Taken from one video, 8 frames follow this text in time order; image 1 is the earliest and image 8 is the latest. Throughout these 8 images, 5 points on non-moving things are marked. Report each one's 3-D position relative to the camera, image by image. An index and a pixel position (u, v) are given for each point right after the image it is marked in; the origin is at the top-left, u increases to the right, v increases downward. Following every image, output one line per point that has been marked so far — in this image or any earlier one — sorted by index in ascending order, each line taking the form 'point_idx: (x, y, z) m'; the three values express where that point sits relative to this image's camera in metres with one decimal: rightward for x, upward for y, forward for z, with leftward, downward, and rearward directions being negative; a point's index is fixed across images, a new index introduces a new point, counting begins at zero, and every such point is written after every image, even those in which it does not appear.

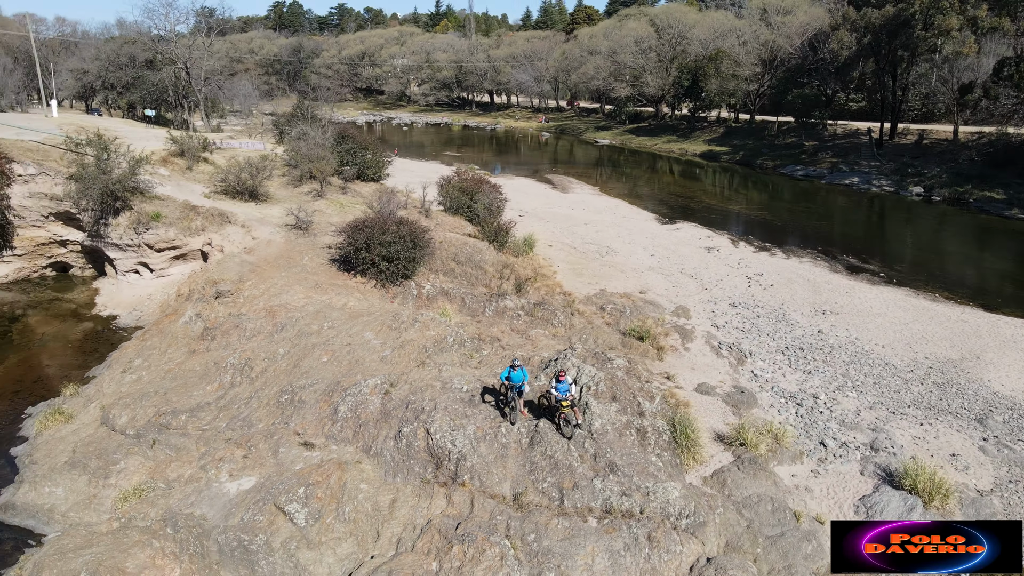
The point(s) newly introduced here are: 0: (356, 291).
0: (-3.6, -0.1, +16.4) m
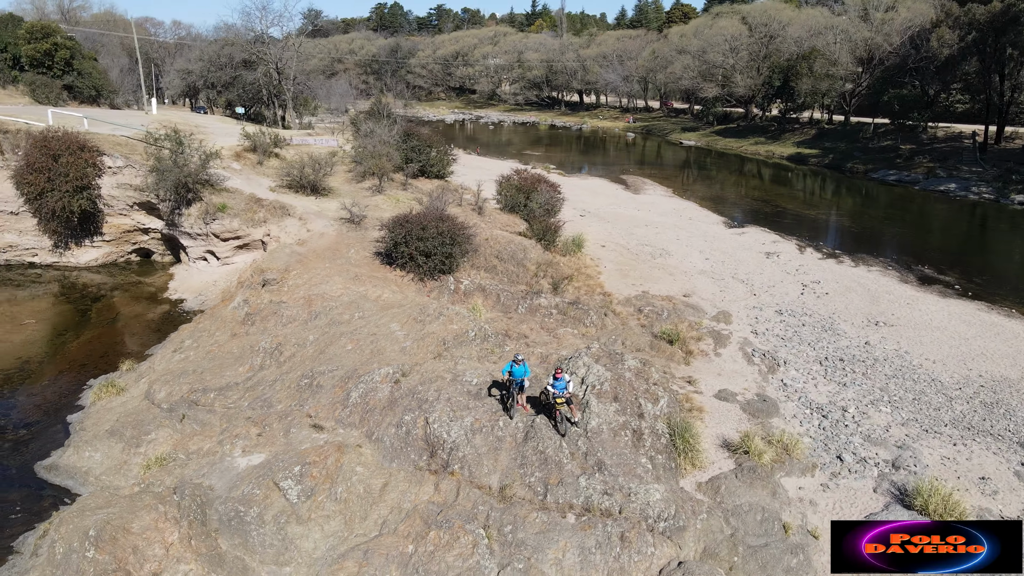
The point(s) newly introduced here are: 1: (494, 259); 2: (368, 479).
0: (-2.8, +0.1, +16.9) m
1: (-0.5, +0.8, +19.3) m
2: (-1.9, -2.6, +9.8) m
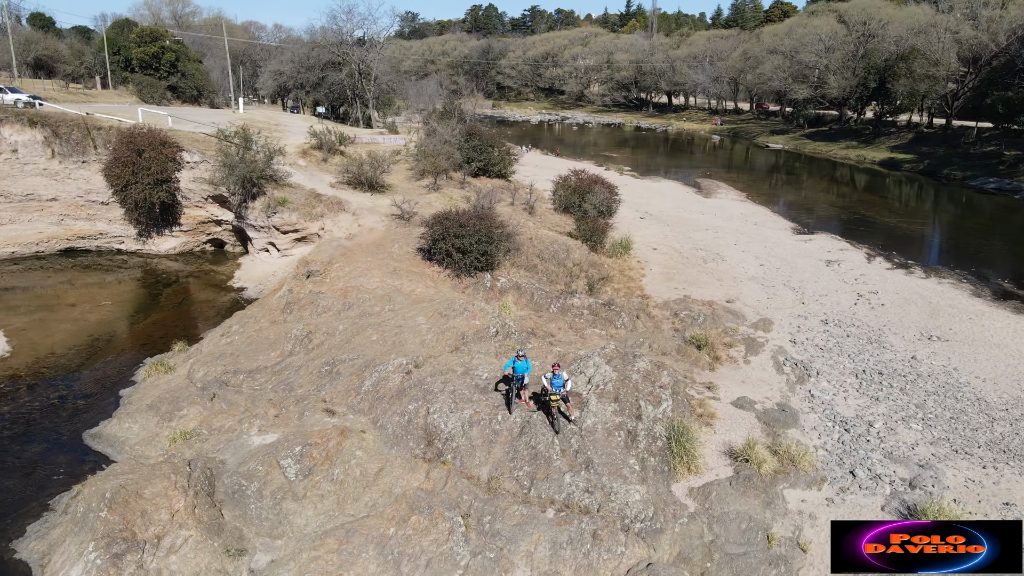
0: (-2.0, +0.2, +17.4) m
1: (+0.6, +0.8, +19.5) m
2: (-2.1, -2.5, +10.2) m
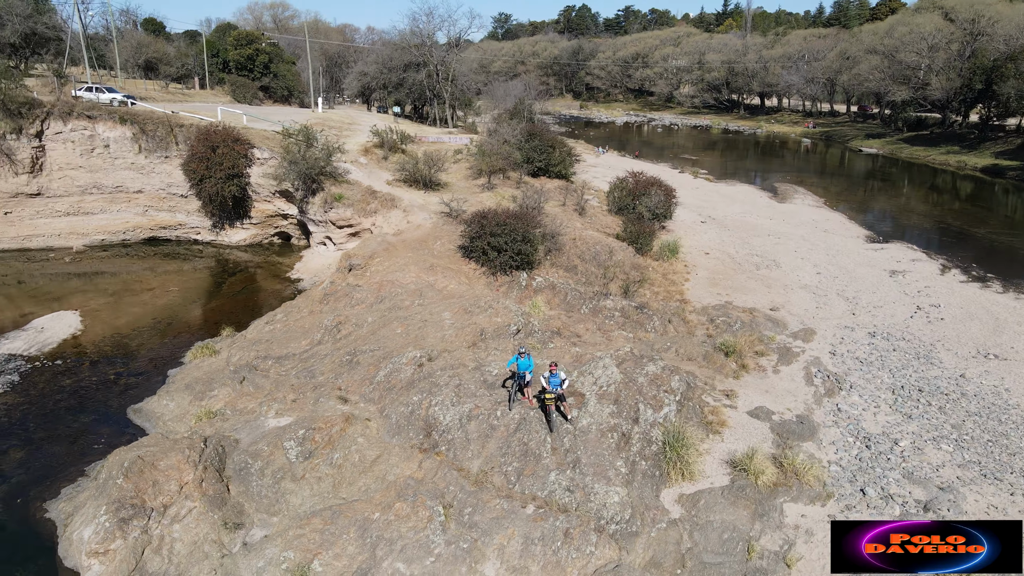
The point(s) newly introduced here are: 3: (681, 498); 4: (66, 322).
0: (-1.1, +0.3, +17.7) m
1: (+1.7, +0.8, +19.5) m
2: (-2.1, -2.4, +10.6) m
3: (+2.3, -2.8, +9.6) m
4: (-11.7, -0.9, +19.0) m
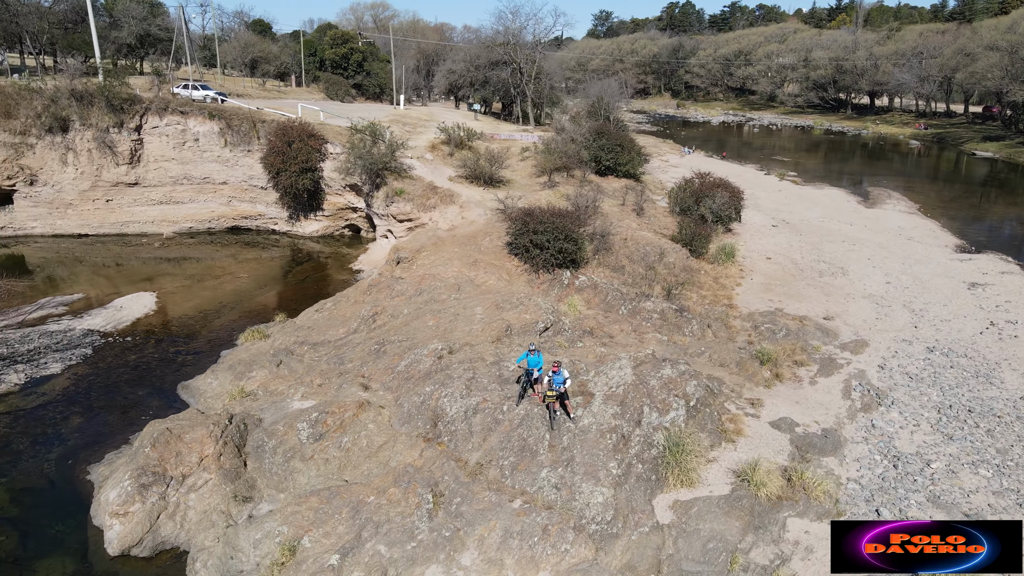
0: (-0.1, +0.4, +17.9) m
1: (+3.0, +0.8, +19.3) m
2: (-2.1, -2.2, +11.0) m
3: (+2.1, -2.8, +9.5) m
4: (-10.5, -0.4, +20.6) m
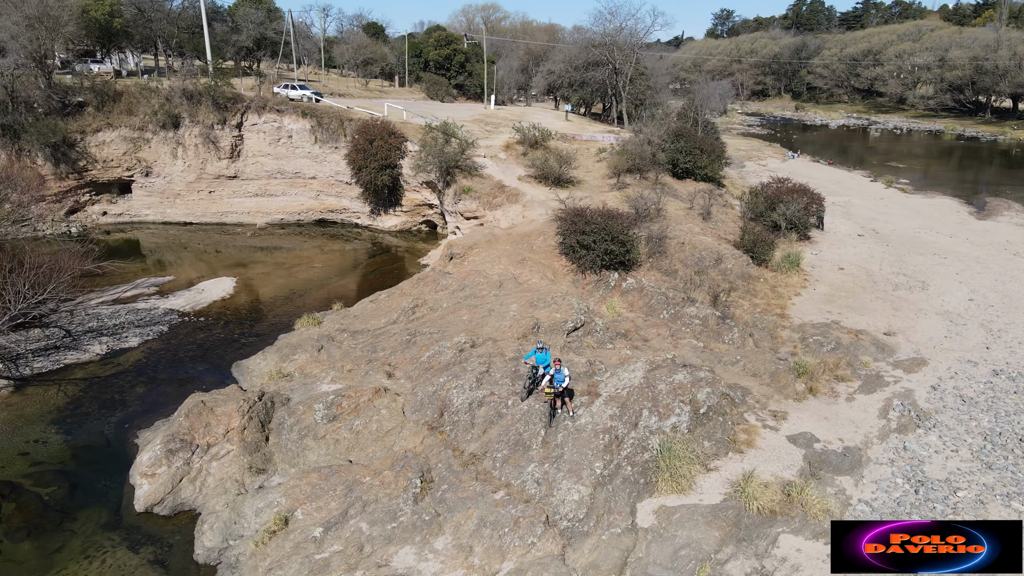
0: (+1.1, +0.4, +18.0) m
1: (+4.3, +0.7, +19.0) m
2: (-2.0, -2.1, +11.5) m
3: (+1.9, -2.9, +9.4) m
4: (-8.9, +0.1, +22.2) m
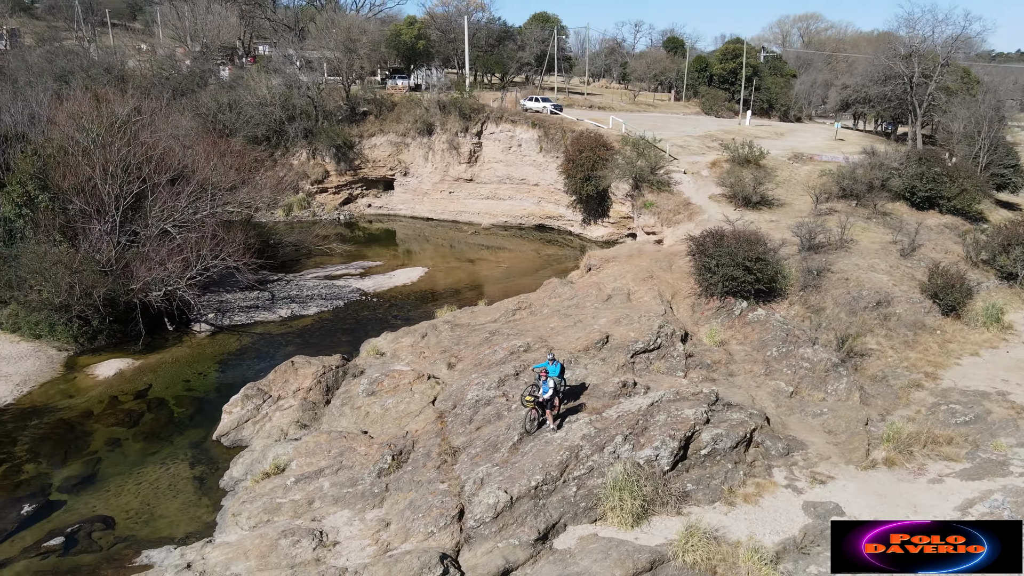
0: (+4.0, -0.1, +17.3) m
1: (+7.3, -0.3, +16.9) m
2: (-1.8, -2.0, +12.6) m
3: (+0.9, -3.1, +9.1) m
4: (-3.5, +0.5, +25.1) m
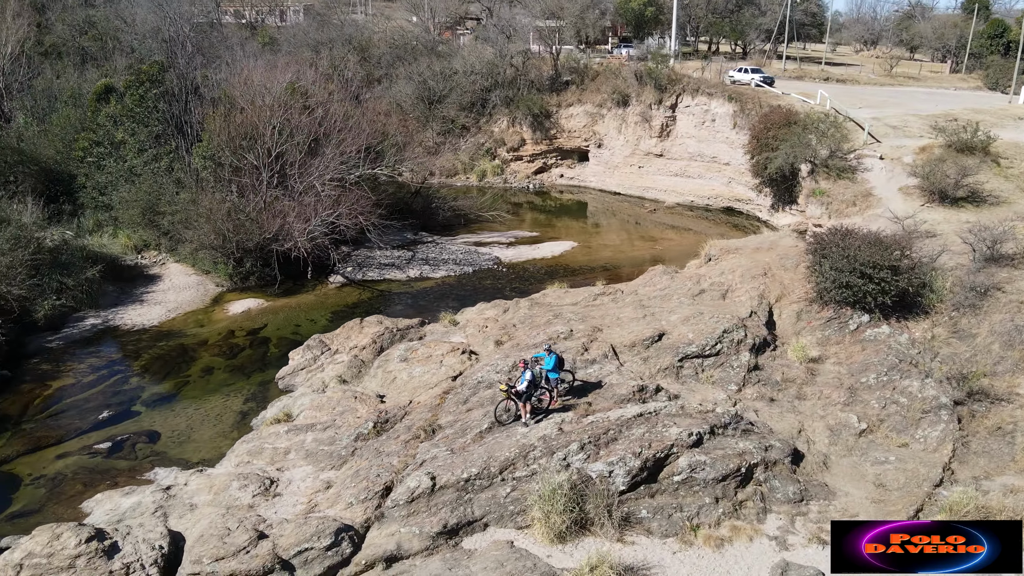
0: (+5.8, -0.2, +15.1) m
1: (+8.7, -0.7, +13.6) m
2: (-1.4, -1.5, +12.6) m
3: (-0.2, -3.0, +8.5) m
4: (+1.5, +1.4, +24.9) m
